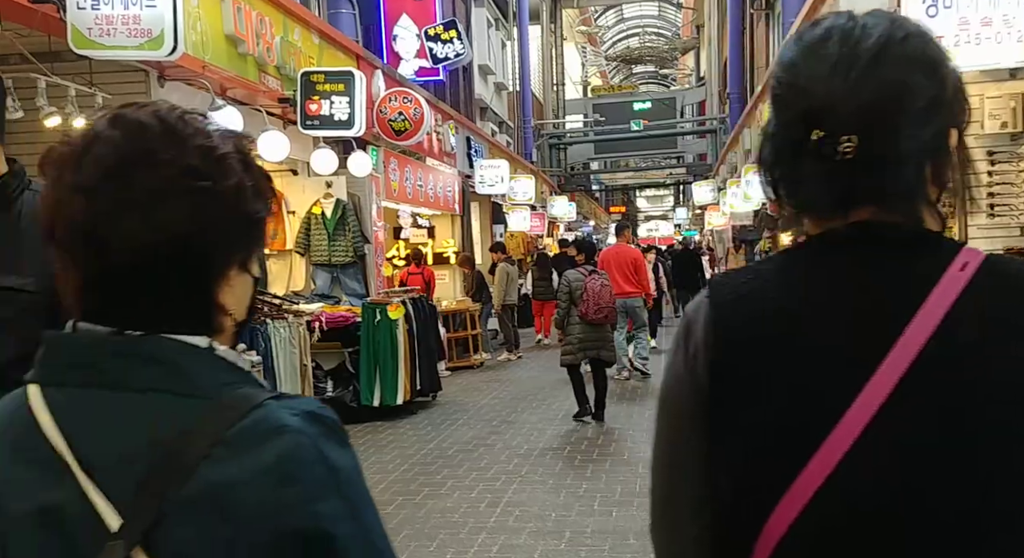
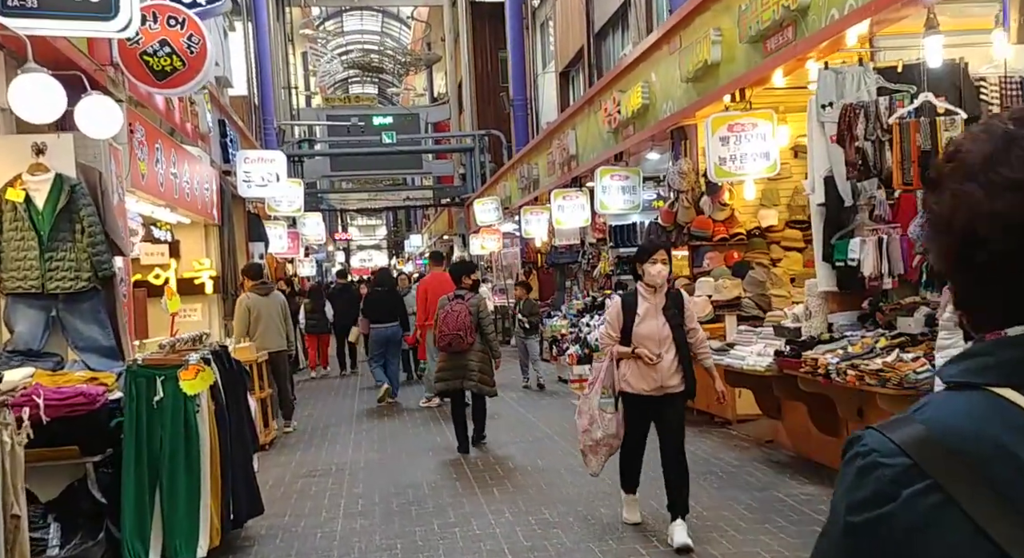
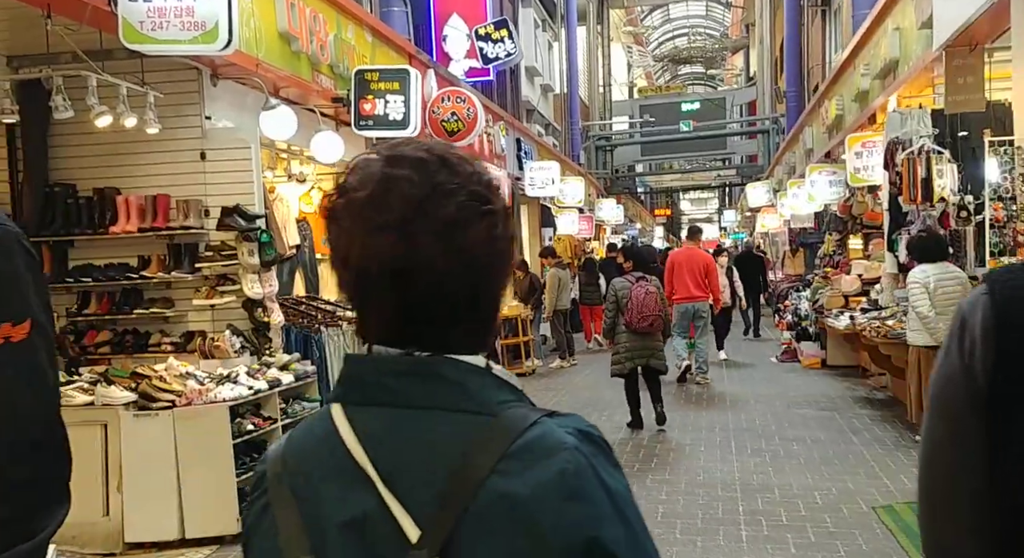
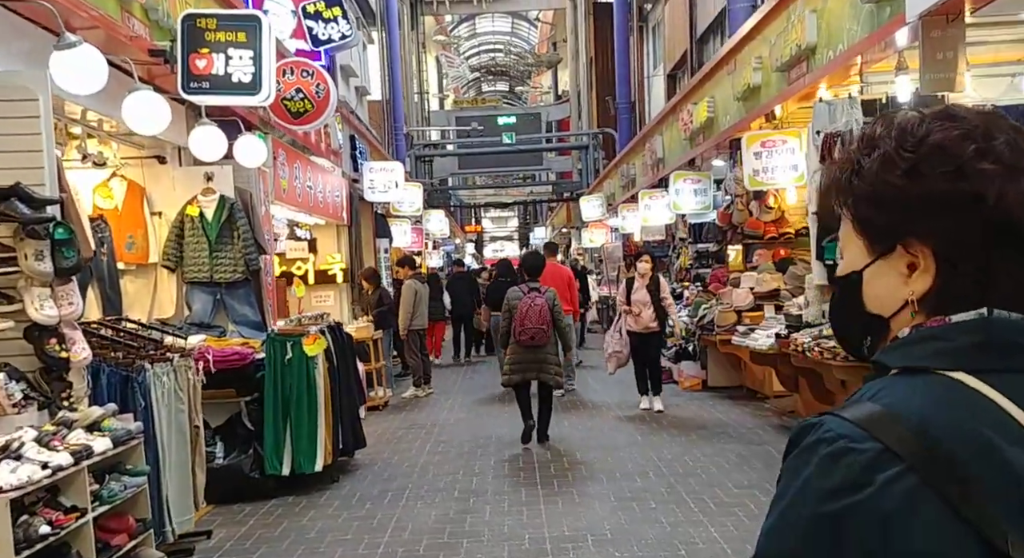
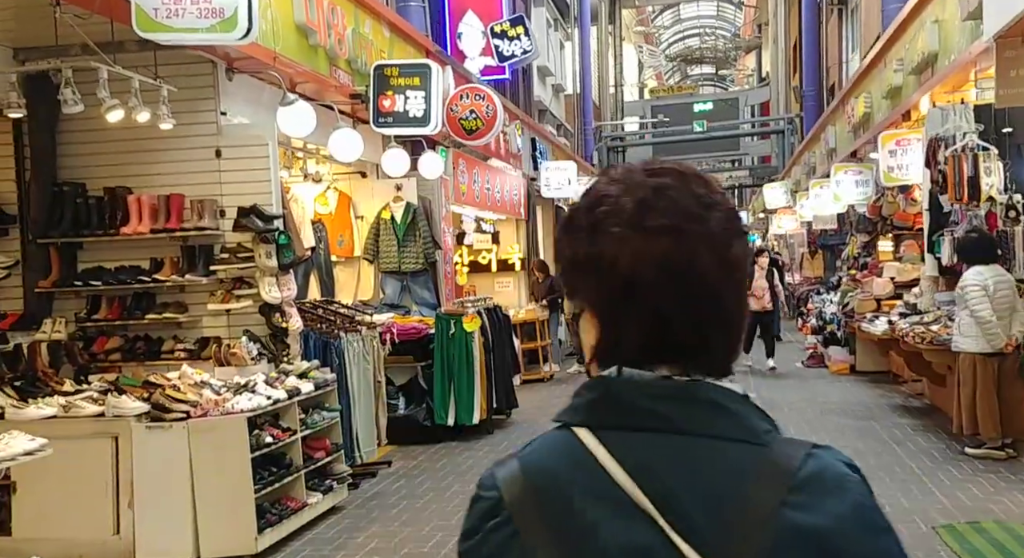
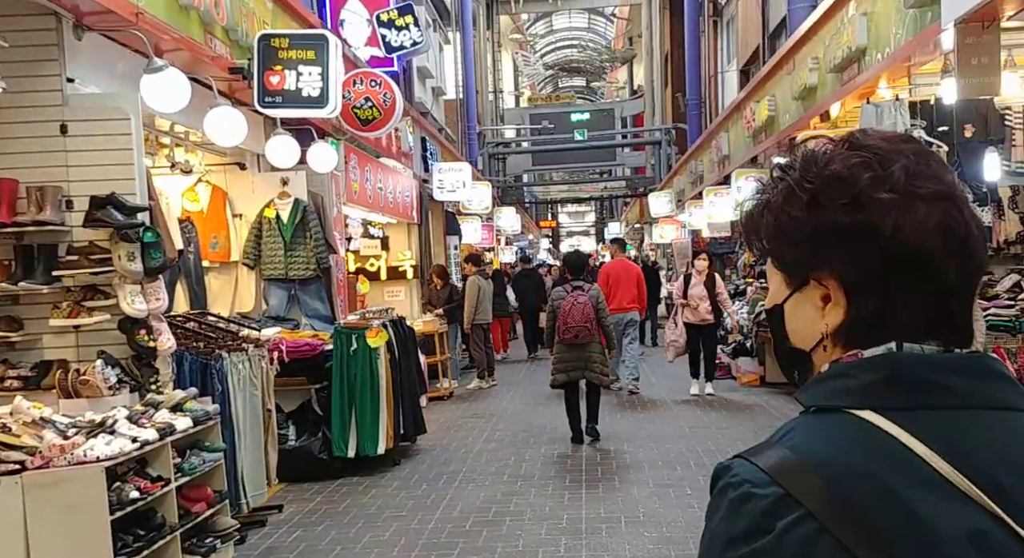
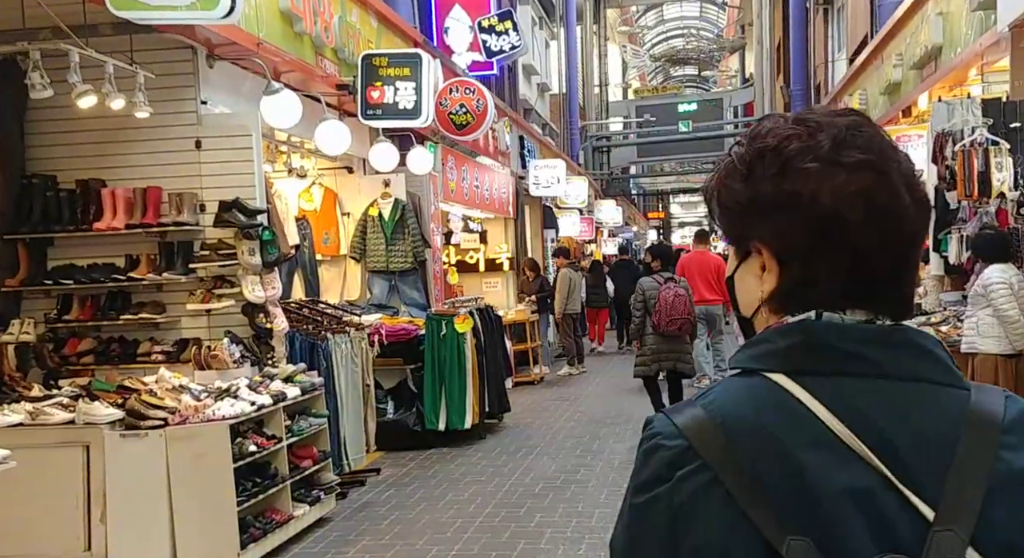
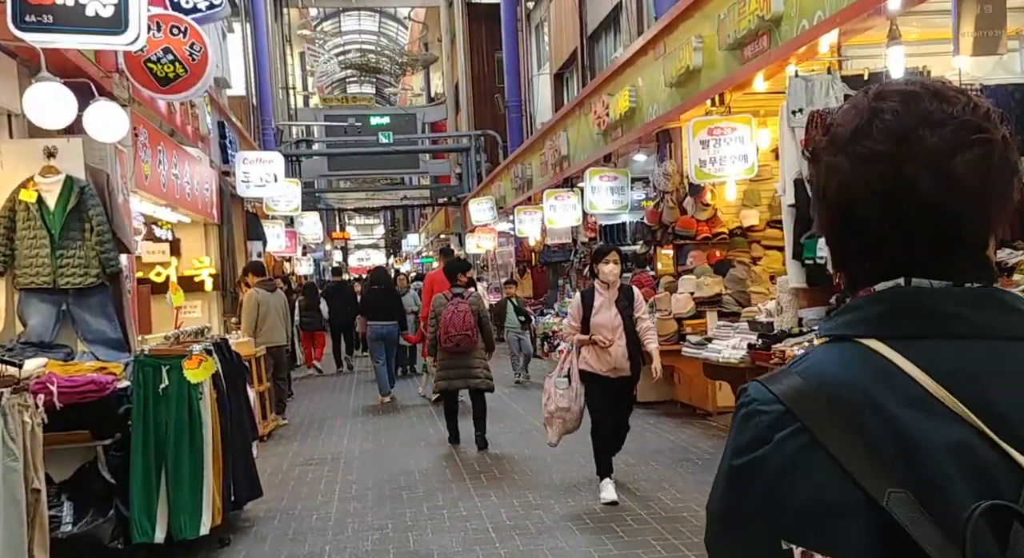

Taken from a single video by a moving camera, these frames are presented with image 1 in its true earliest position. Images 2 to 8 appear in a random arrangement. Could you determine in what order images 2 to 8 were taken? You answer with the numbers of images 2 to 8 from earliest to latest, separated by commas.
3, 5, 7, 6, 4, 8, 2
